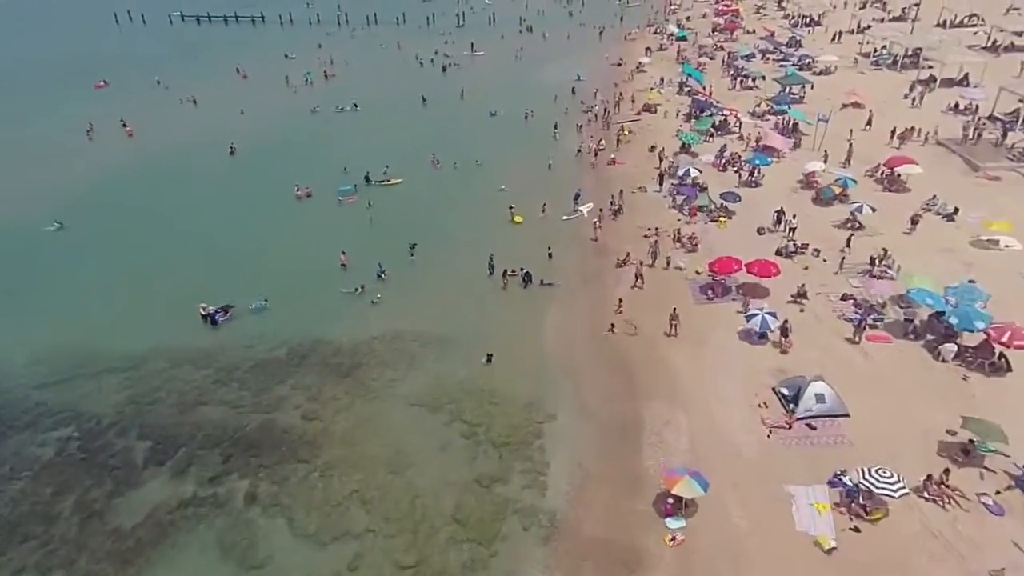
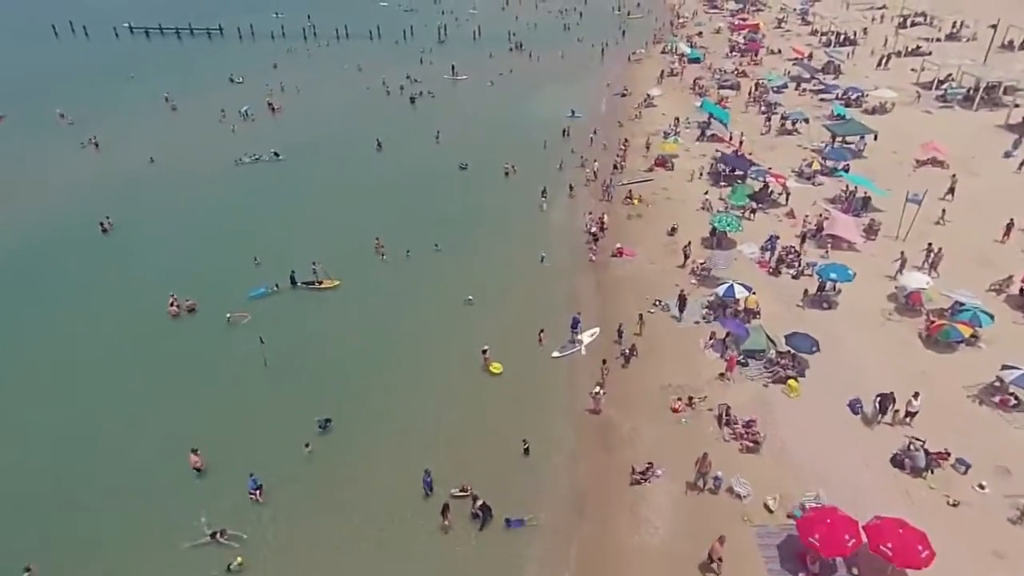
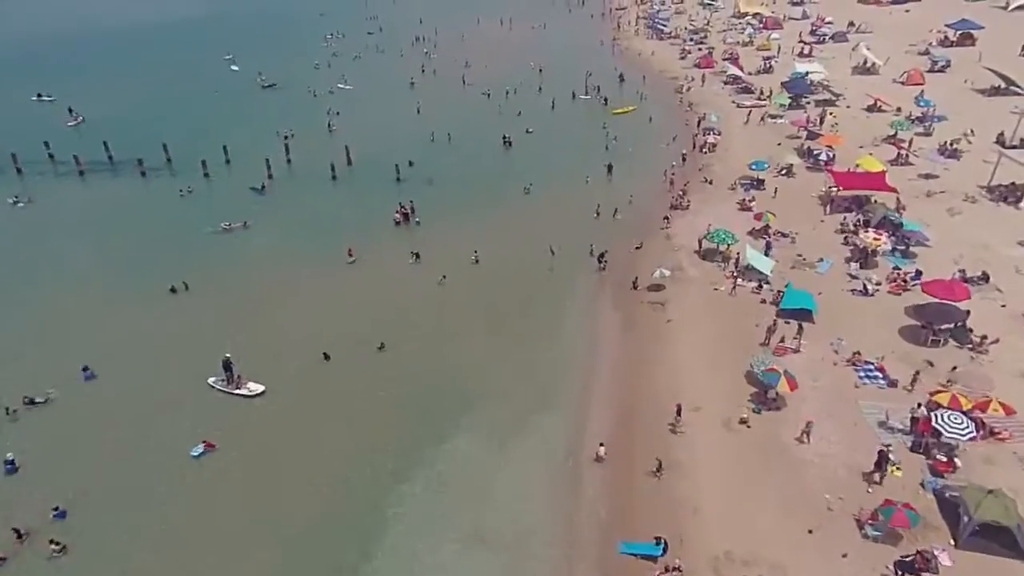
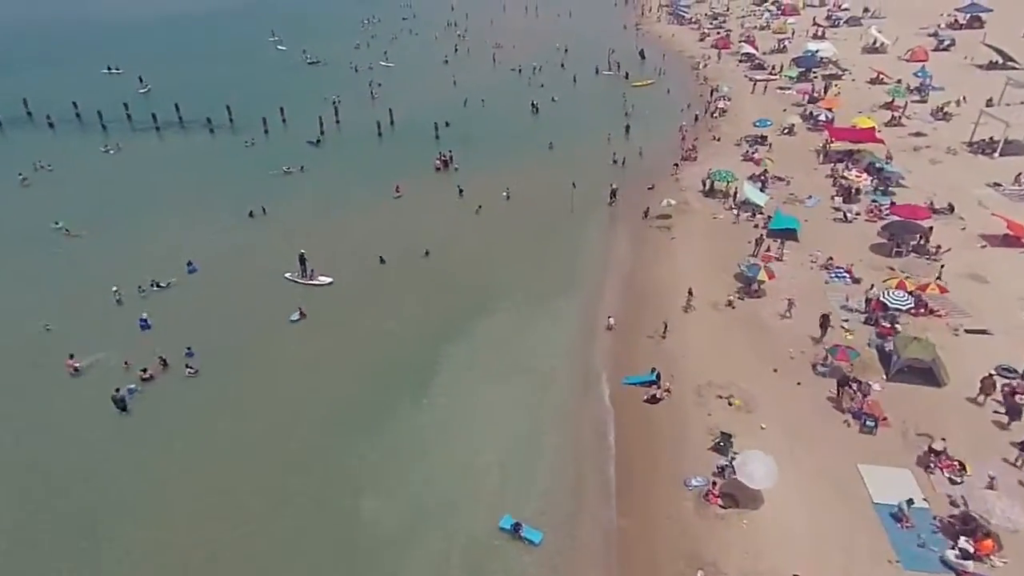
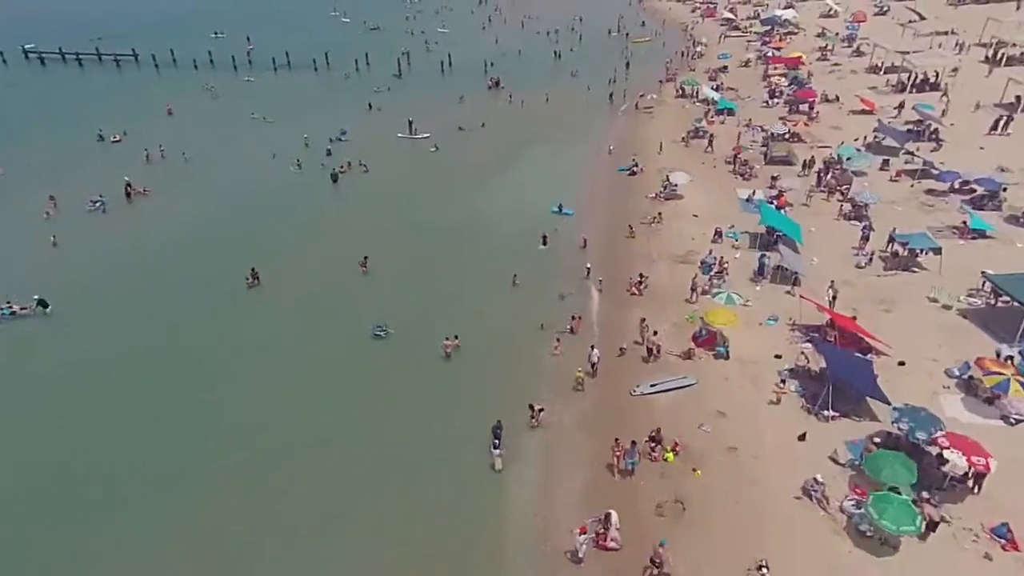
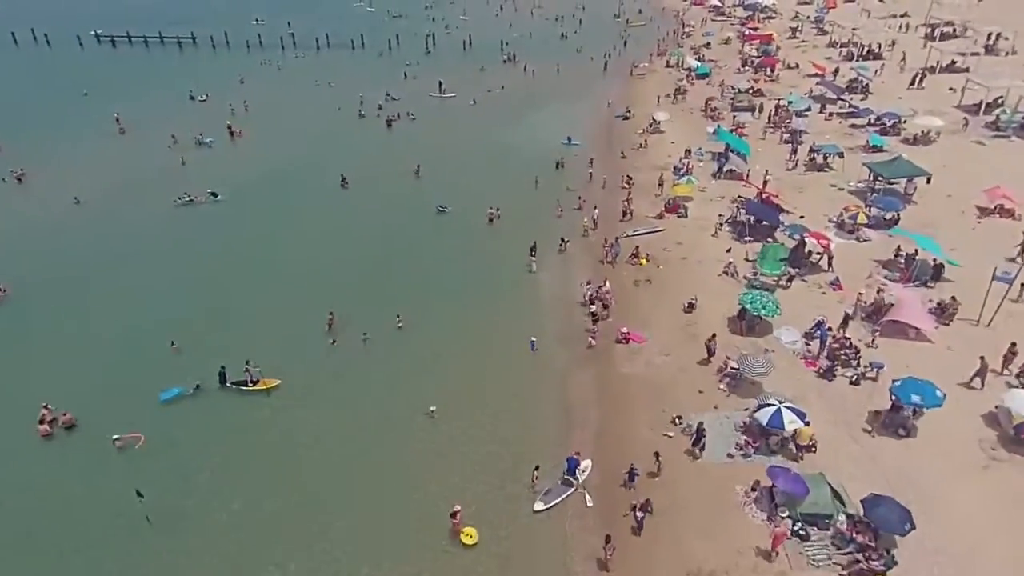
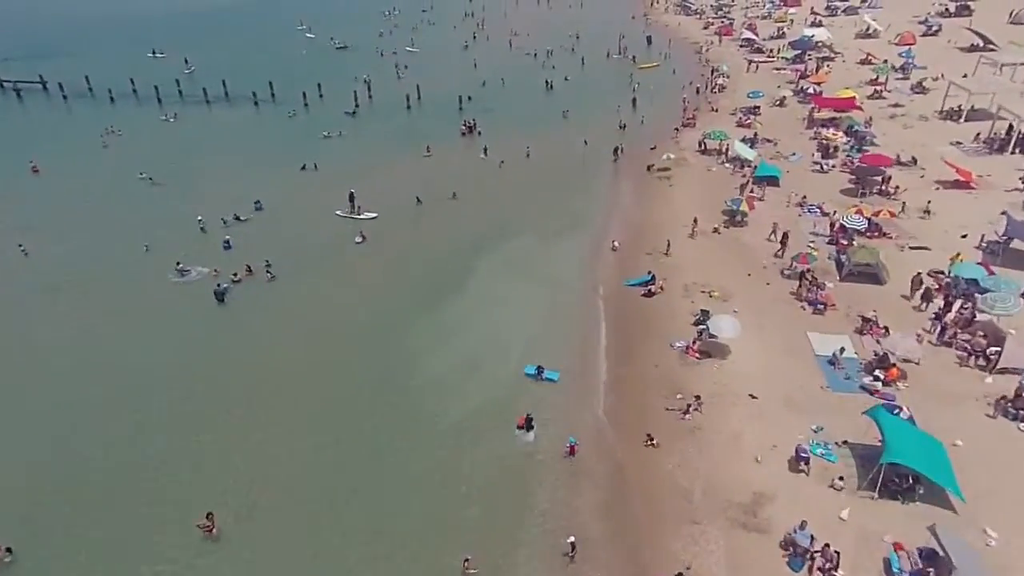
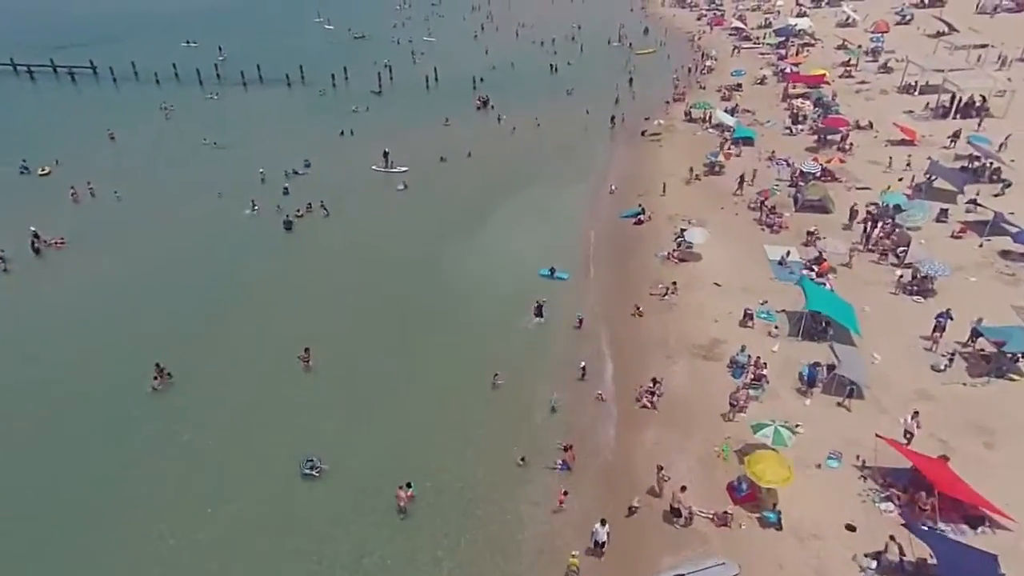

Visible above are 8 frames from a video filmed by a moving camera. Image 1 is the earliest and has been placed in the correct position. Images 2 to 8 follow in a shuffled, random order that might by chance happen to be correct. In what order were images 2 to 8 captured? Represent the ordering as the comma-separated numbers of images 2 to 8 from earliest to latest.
2, 6, 5, 8, 7, 4, 3
